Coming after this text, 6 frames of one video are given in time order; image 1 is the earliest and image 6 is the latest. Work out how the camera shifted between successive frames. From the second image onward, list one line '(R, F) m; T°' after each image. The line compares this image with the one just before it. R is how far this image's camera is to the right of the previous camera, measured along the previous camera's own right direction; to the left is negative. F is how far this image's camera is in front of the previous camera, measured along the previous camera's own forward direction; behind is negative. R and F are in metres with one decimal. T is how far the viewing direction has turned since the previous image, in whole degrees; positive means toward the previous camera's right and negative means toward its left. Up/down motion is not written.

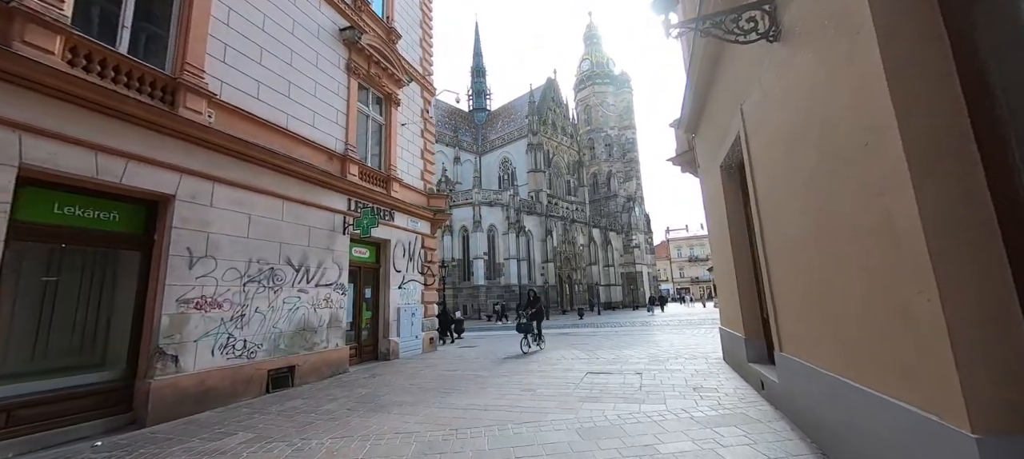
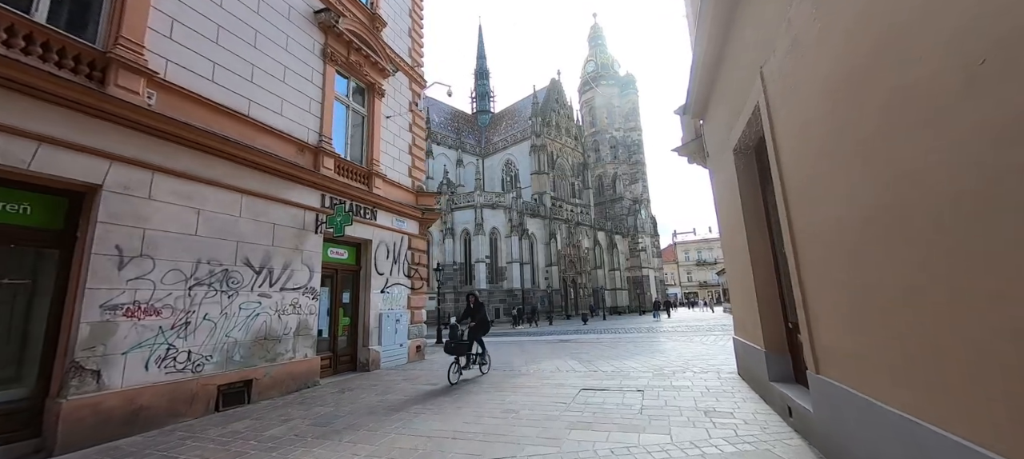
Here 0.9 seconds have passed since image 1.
(+0.4, +0.8) m; -1°
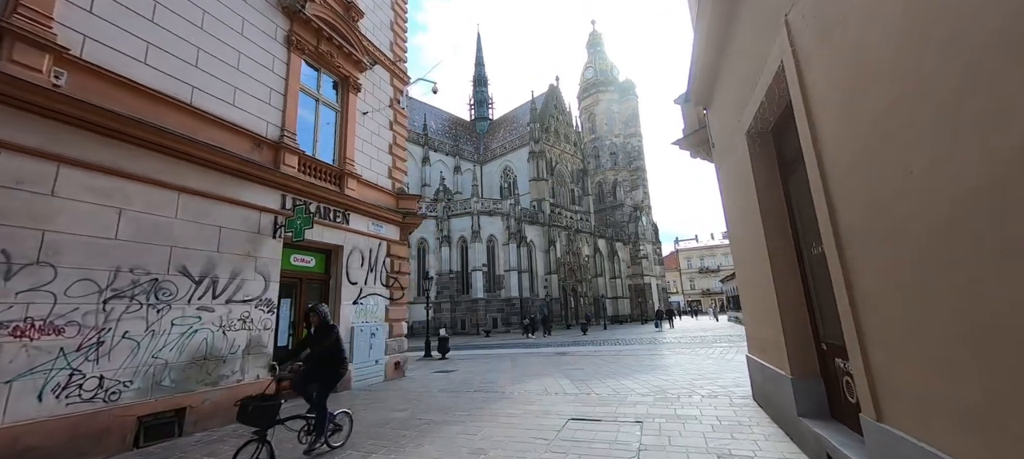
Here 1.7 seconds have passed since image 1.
(+0.3, +0.9) m; 0°
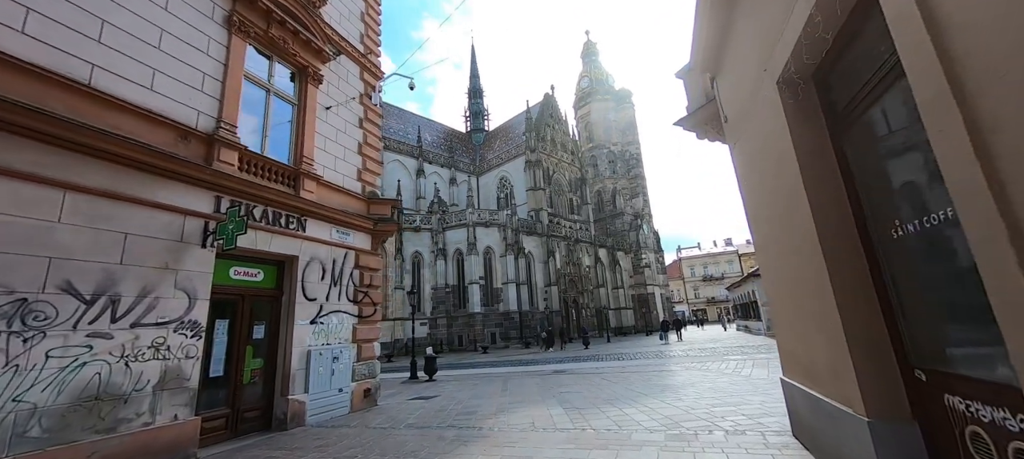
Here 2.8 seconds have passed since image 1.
(+0.4, +1.1) m; 0°
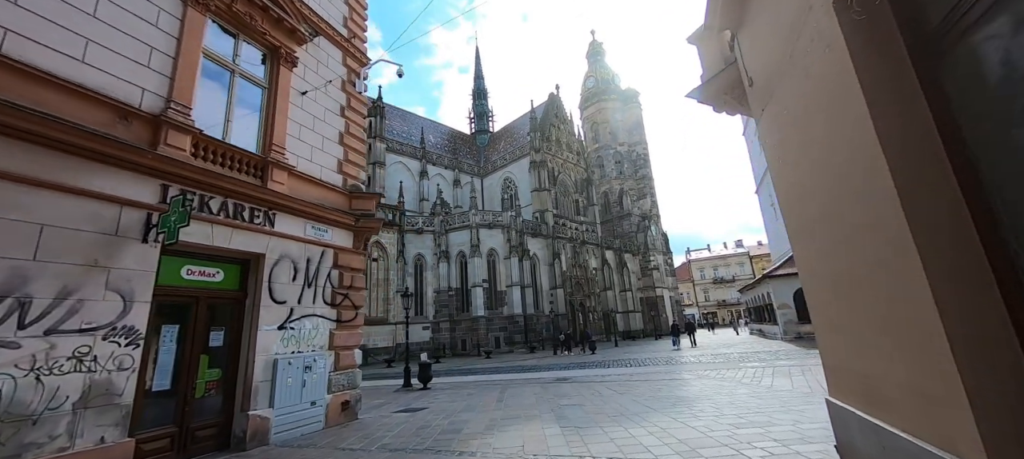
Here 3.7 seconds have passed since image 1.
(+0.3, +0.8) m; -1°
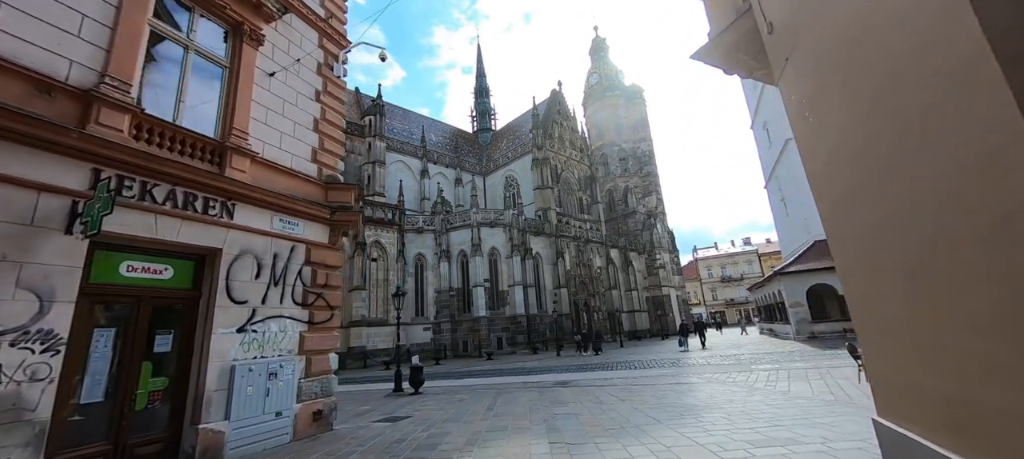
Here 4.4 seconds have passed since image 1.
(+0.3, +0.7) m; -1°
